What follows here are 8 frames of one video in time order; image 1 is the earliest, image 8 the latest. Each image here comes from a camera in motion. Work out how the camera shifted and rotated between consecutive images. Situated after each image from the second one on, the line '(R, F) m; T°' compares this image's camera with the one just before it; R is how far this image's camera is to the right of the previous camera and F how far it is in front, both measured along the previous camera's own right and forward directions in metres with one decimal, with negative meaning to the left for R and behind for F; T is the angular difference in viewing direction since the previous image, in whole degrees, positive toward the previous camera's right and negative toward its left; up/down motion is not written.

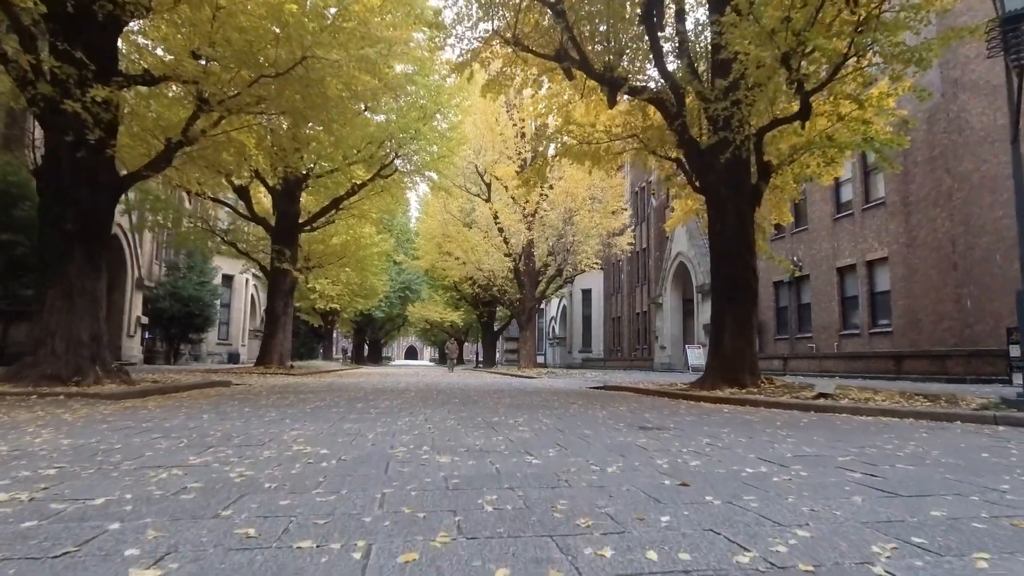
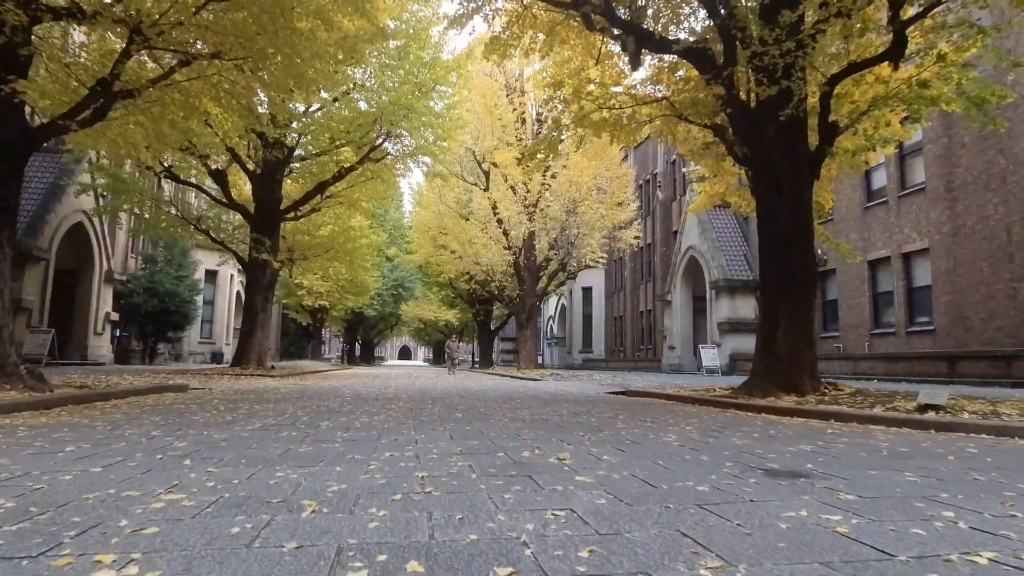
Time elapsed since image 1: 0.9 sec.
(-0.3, +1.9) m; +1°
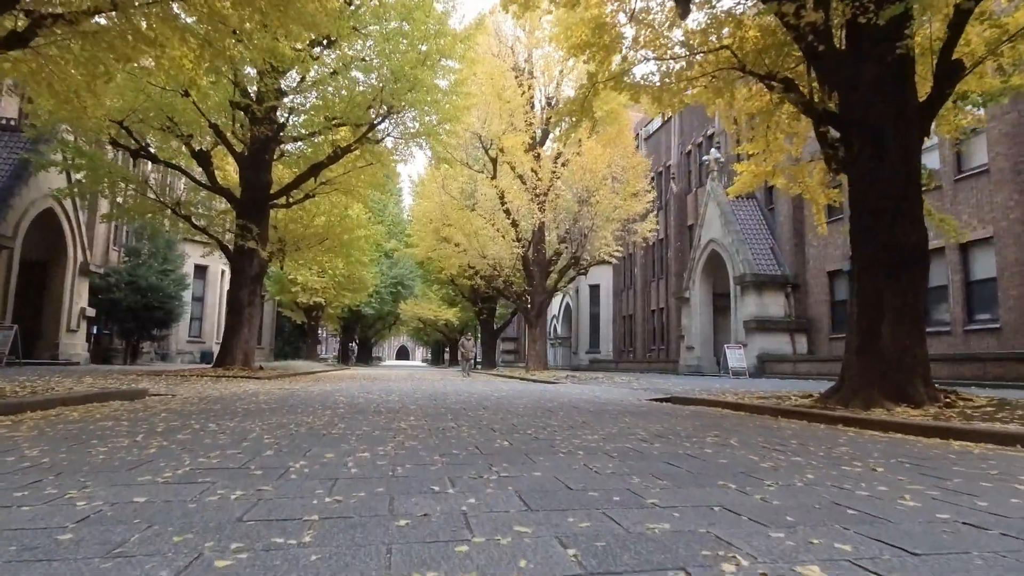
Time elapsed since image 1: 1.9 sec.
(-0.5, +1.9) m; 0°
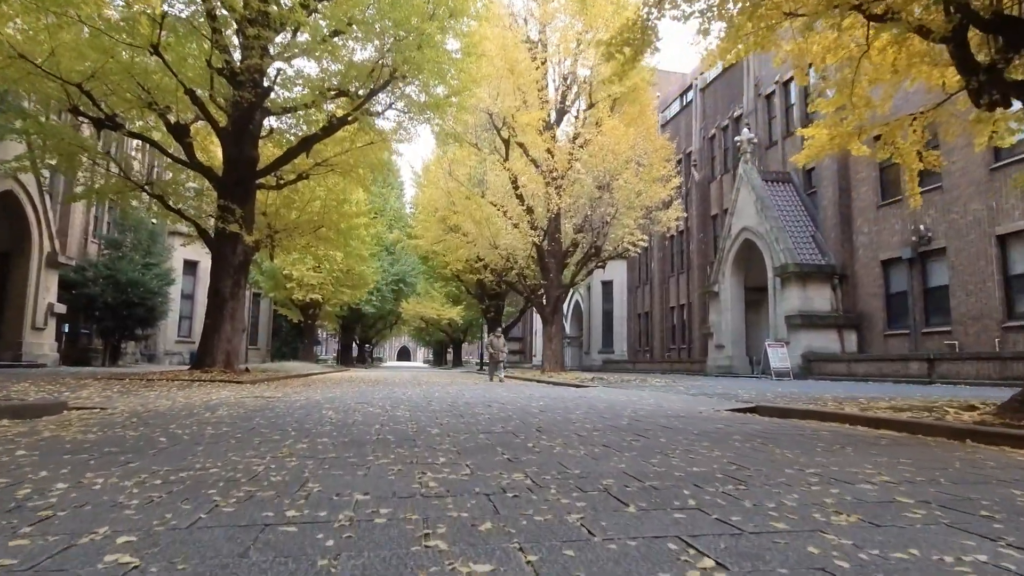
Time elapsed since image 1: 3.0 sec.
(-0.5, +2.3) m; 0°
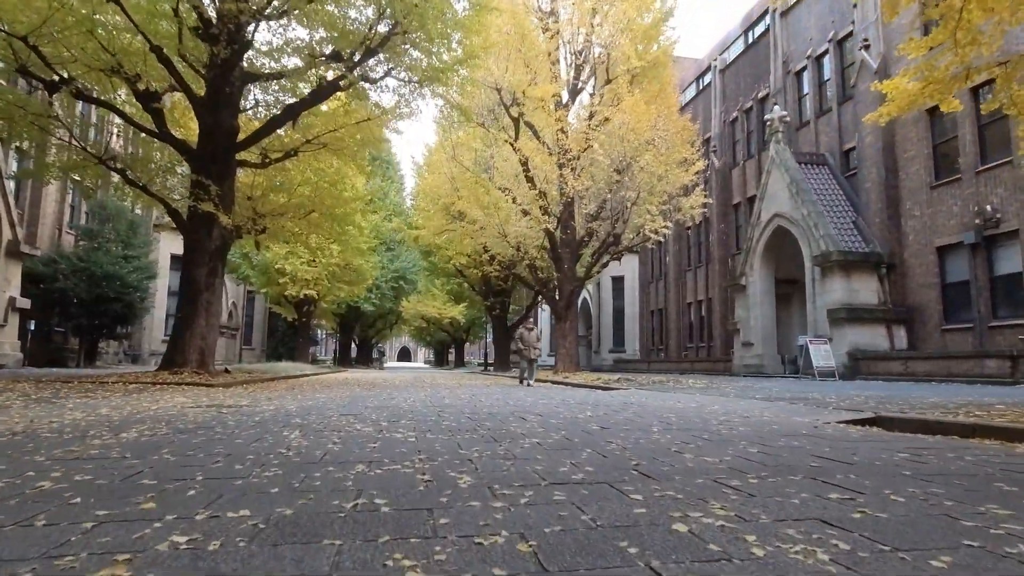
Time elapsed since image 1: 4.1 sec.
(-0.4, +2.0) m; 0°
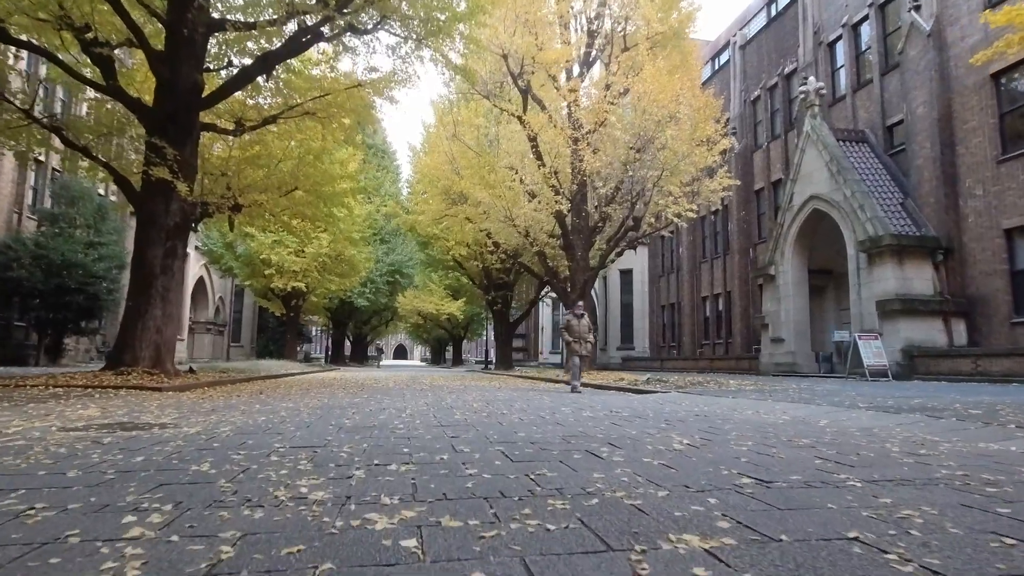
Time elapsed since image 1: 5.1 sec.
(-0.4, +2.1) m; 0°
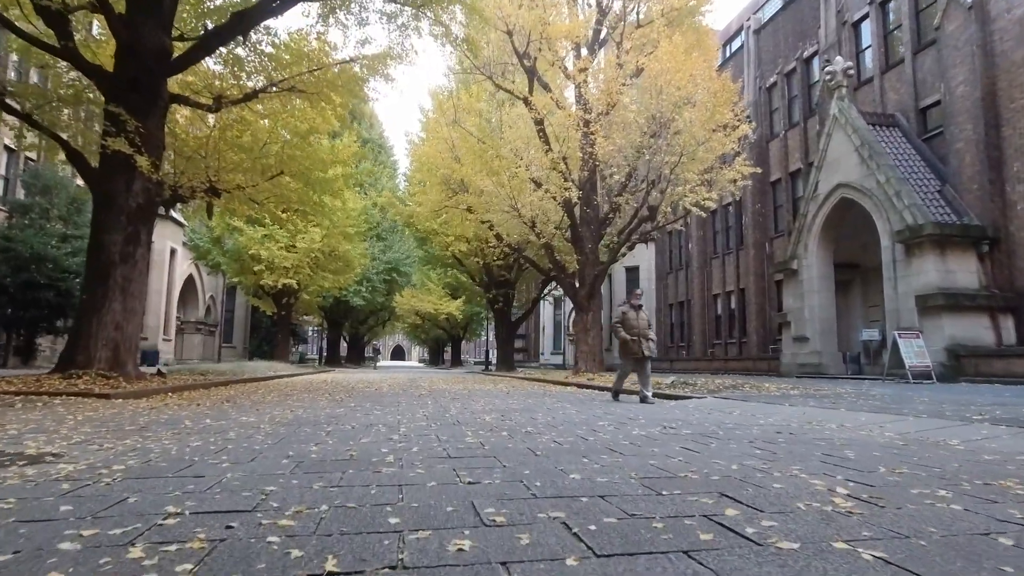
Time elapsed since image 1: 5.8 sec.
(-0.2, +1.4) m; 0°
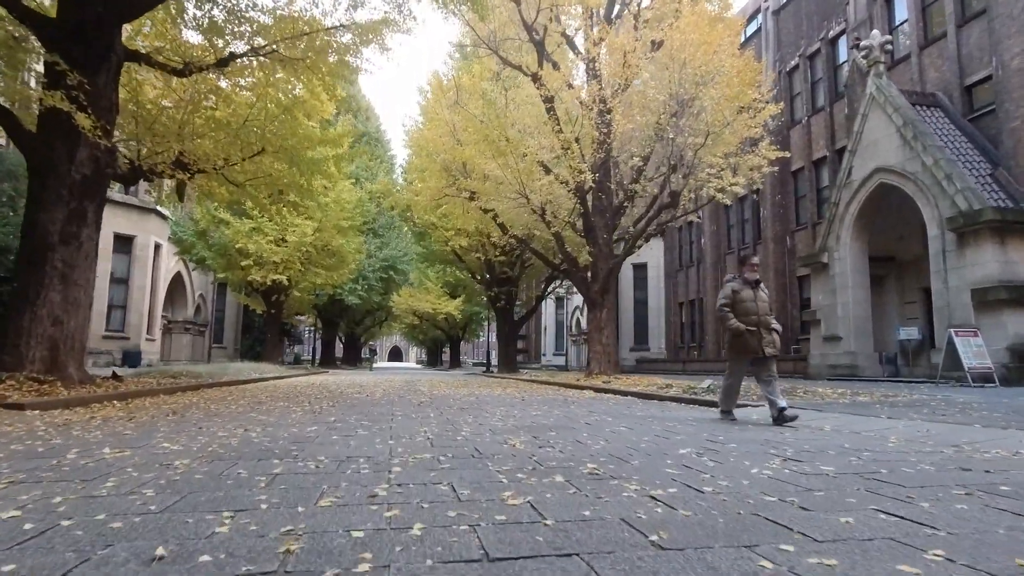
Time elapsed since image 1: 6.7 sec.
(-0.3, +1.6) m; 0°
